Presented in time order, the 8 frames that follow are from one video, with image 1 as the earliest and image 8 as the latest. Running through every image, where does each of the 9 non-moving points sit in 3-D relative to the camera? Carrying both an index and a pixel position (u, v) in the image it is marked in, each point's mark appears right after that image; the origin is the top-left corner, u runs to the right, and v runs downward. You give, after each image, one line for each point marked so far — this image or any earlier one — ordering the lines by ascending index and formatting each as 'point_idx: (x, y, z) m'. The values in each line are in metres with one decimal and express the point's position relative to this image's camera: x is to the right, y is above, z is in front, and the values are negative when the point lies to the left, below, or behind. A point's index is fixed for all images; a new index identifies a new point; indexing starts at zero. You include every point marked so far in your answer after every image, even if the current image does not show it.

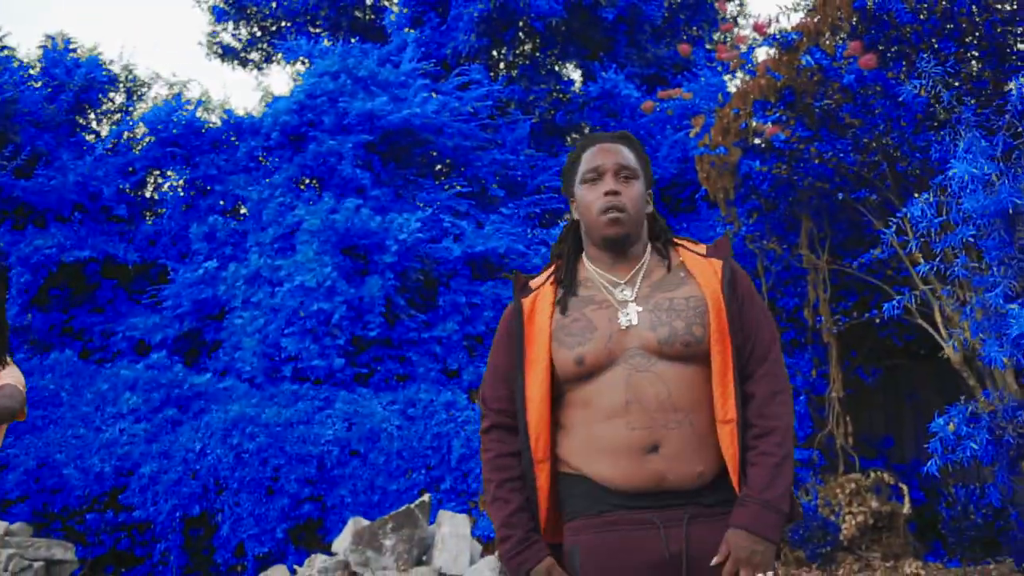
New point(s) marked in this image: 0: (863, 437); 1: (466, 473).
0: (+2.2, -0.9, +7.4) m
1: (-0.2, -1.0, +6.4) m
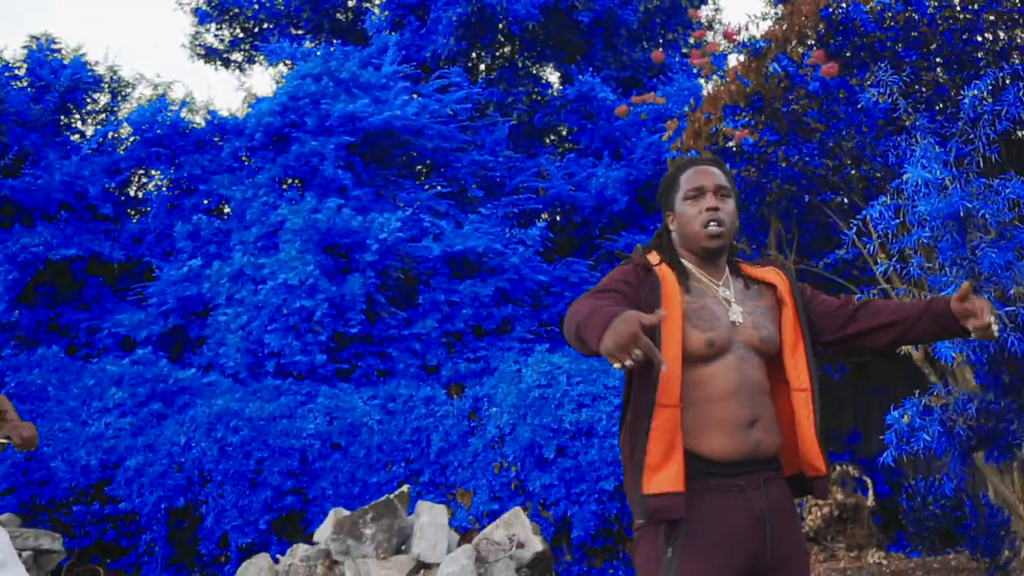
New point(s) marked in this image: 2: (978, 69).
0: (+2.0, -0.9, +7.5) m
1: (-0.4, -1.0, +6.6) m
2: (+2.3, +1.1, +6.0) m
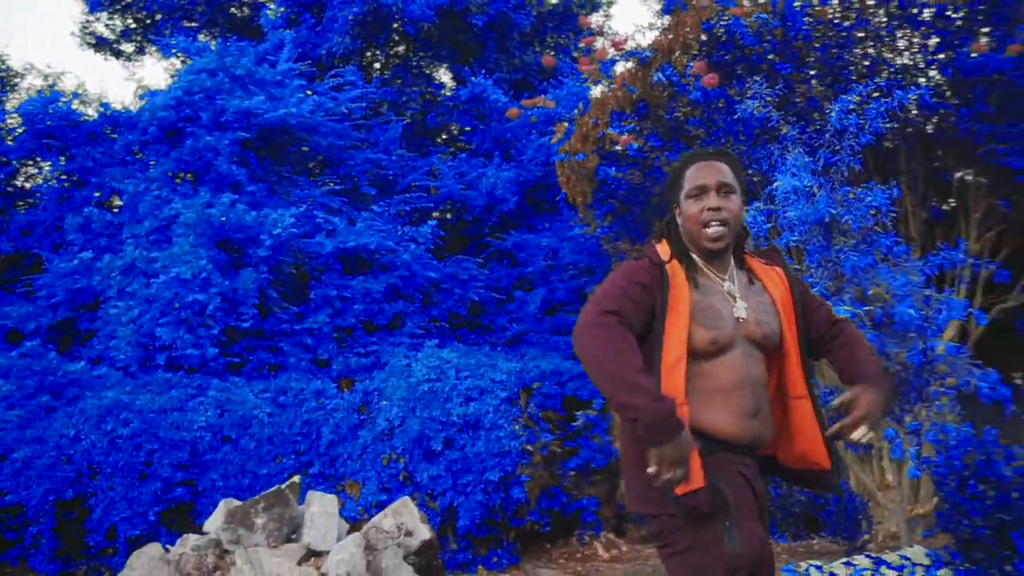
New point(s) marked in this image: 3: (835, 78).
0: (+1.3, -0.9, +7.9) m
1: (-1.0, -1.0, +6.8) m
2: (+1.8, +1.1, +6.4) m
3: (+1.7, +1.1, +6.4) m
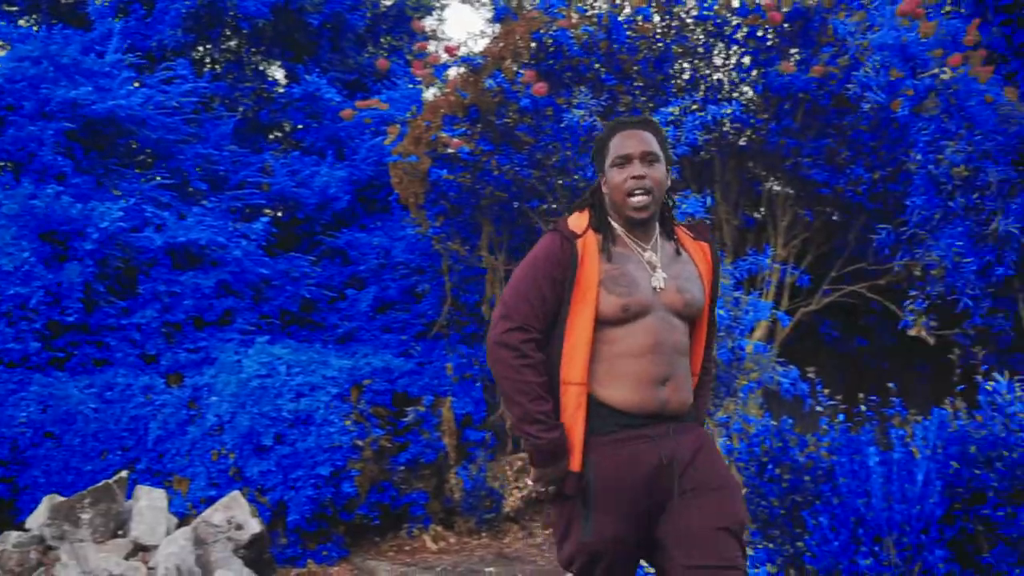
0: (+0.1, -0.9, +8.2) m
1: (-2.0, -0.9, +6.7) m
2: (+0.9, +1.1, +6.7) m
3: (+0.8, +1.1, +6.8) m
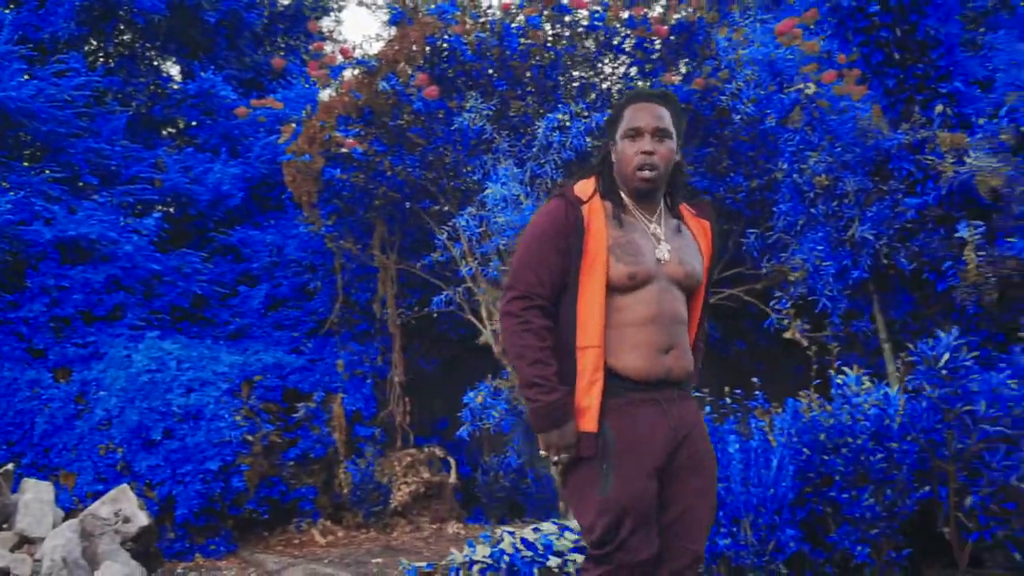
0: (-0.6, -0.9, +8.3) m
1: (-2.6, -0.9, +6.7) m
2: (+0.3, +1.1, +7.0) m
3: (+0.2, +1.1, +7.0) m
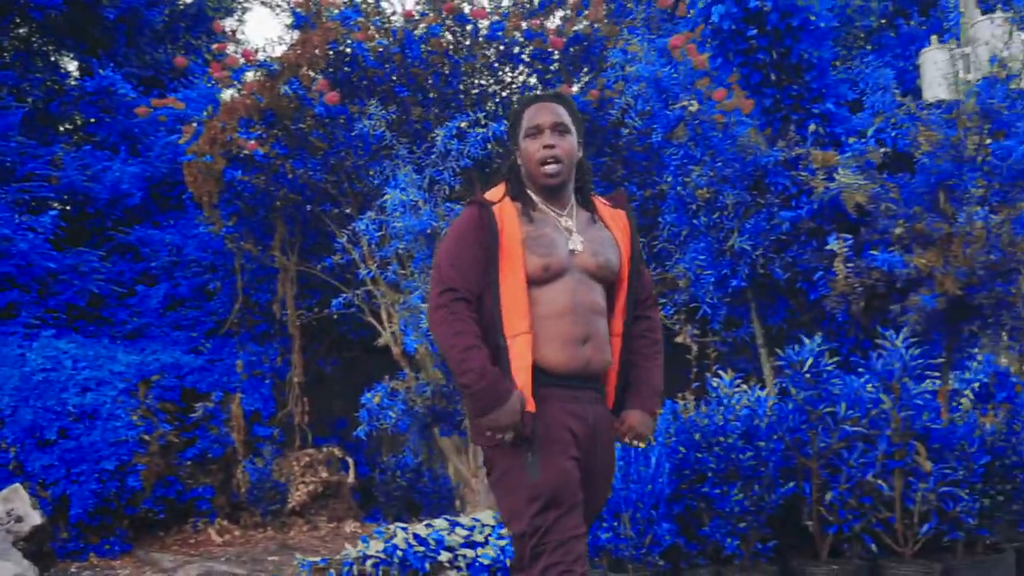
0: (-1.4, -0.9, +8.4) m
1: (-3.2, -0.9, +6.6) m
2: (-0.3, +1.1, +7.1) m
3: (-0.4, +1.1, +7.2) m
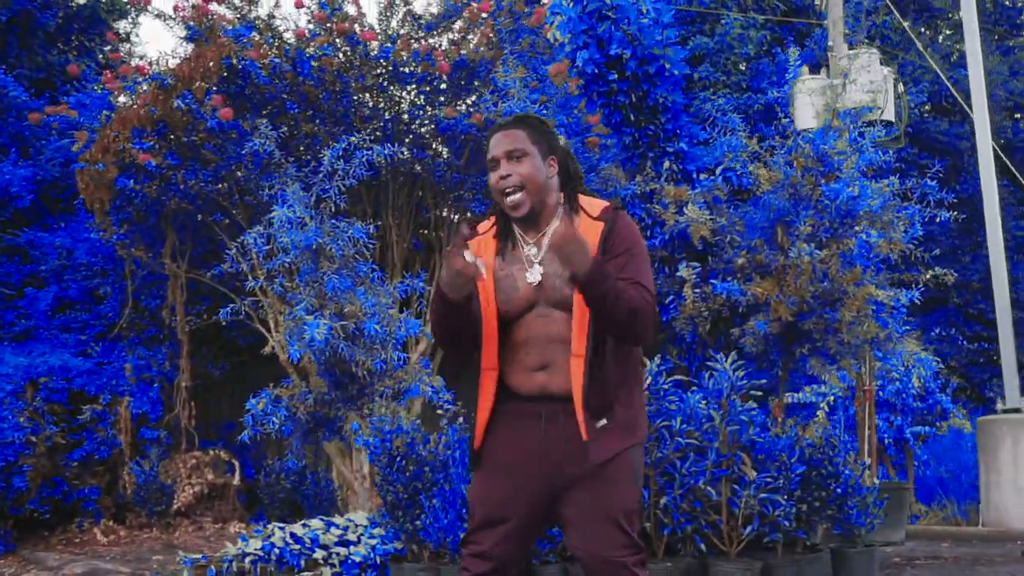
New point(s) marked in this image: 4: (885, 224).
0: (-2.2, -1.0, +8.6) m
1: (-3.9, -0.9, +6.7) m
2: (-1.0, +1.0, +7.4) m
3: (-1.1, +1.0, +7.5) m
4: (+1.5, +0.3, +4.9) m
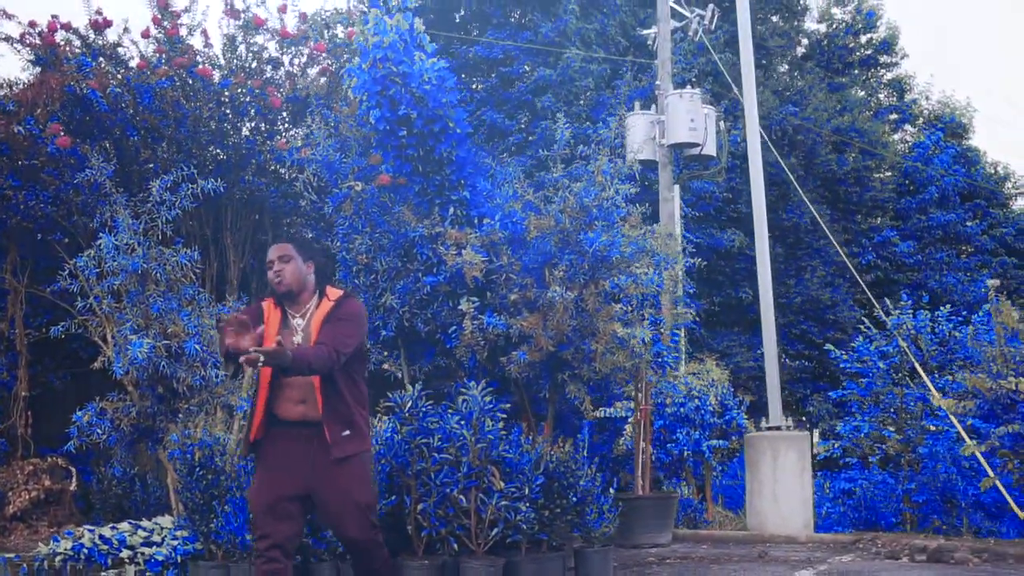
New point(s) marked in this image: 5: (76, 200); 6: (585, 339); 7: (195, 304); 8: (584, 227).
0: (-3.5, -1.1, +9.0) m
1: (-5.0, -0.9, +6.9) m
2: (-2.2, +0.9, +7.9) m
3: (-2.2, +0.9, +8.0) m
4: (+0.6, +0.1, +5.6) m
5: (-2.8, +0.6, +7.9) m
6: (+0.3, -0.2, +5.4) m
7: (-1.8, -0.1, +6.7) m
8: (+0.3, +0.3, +5.5) m
